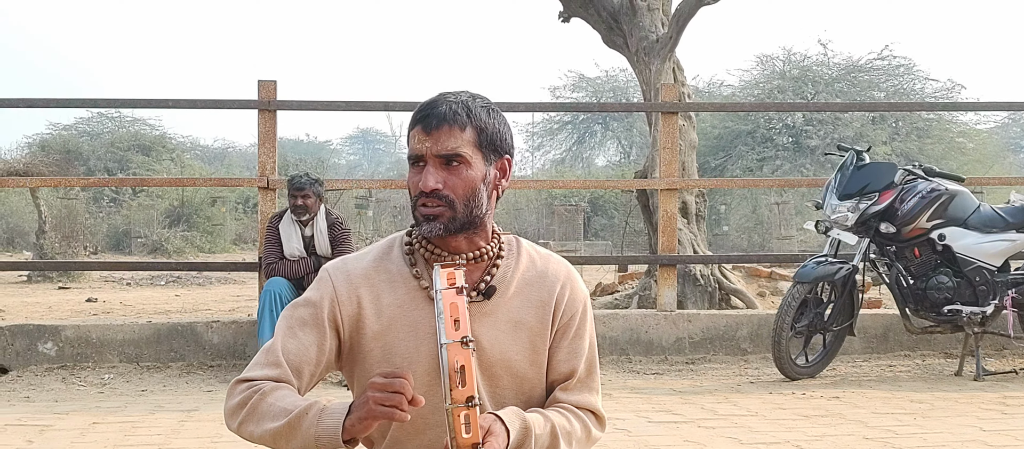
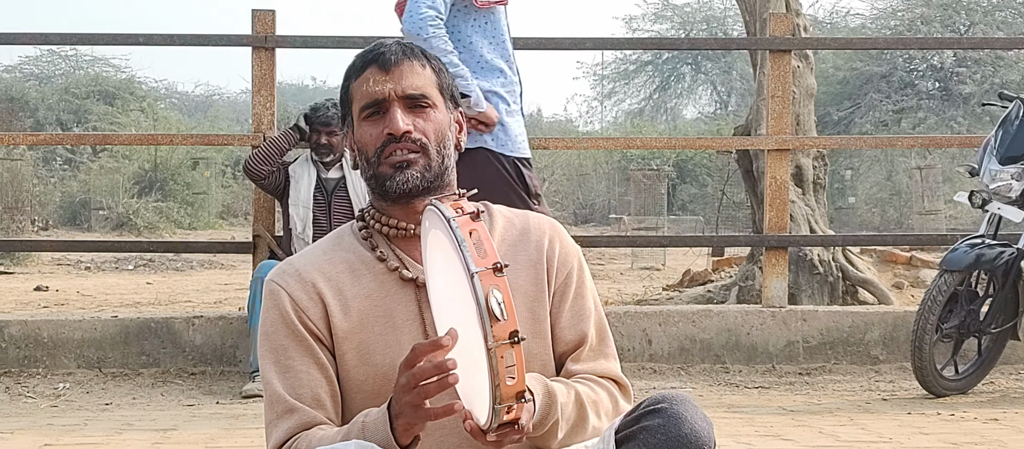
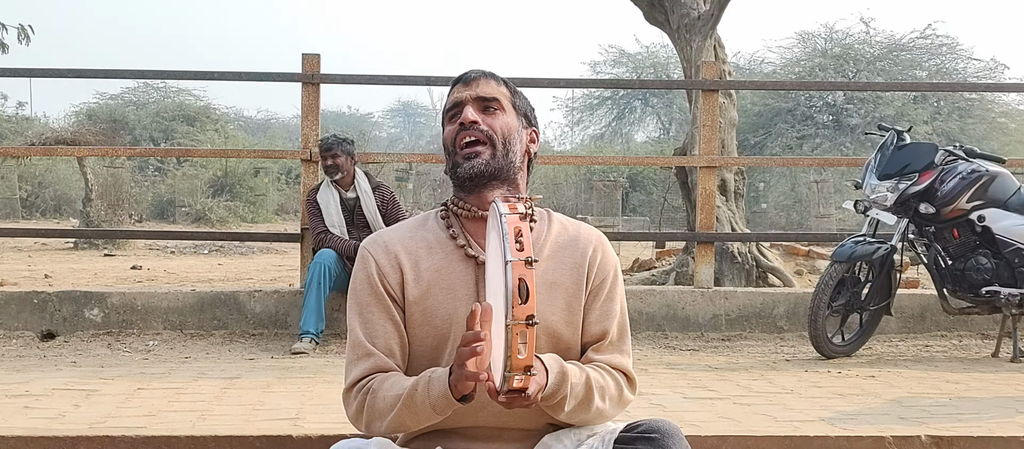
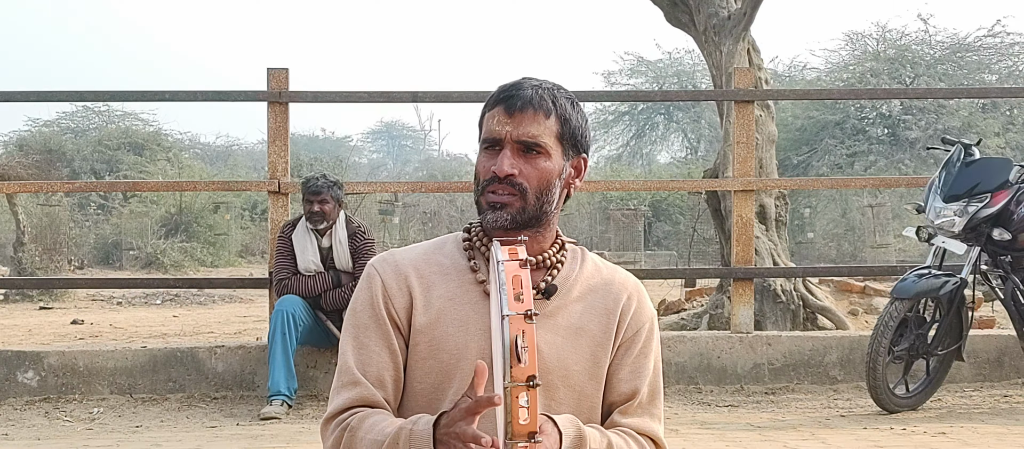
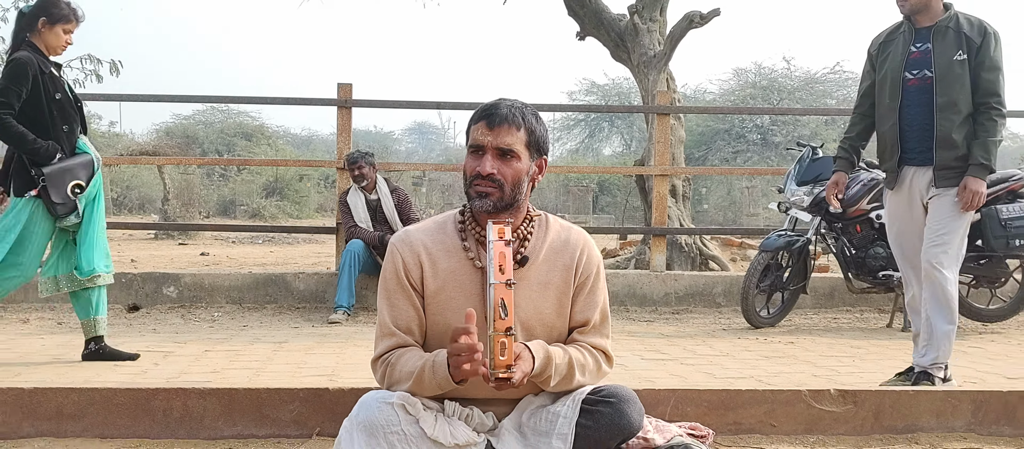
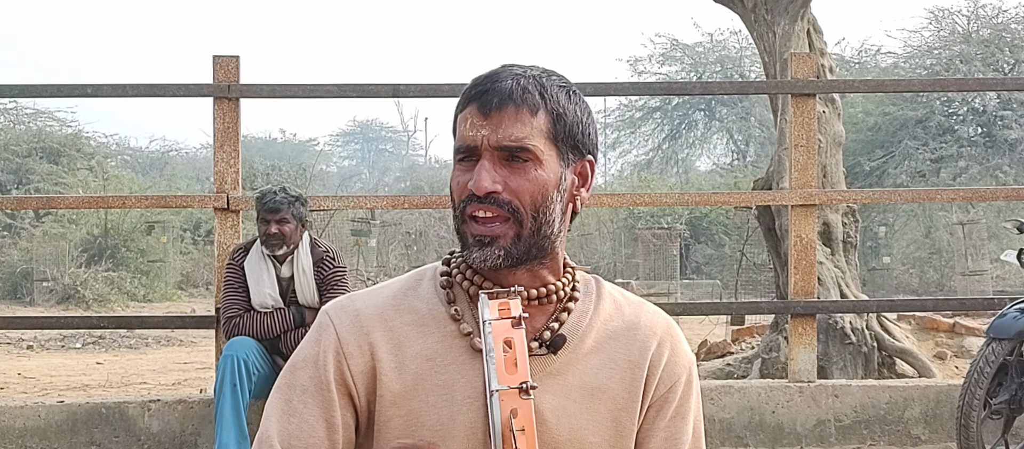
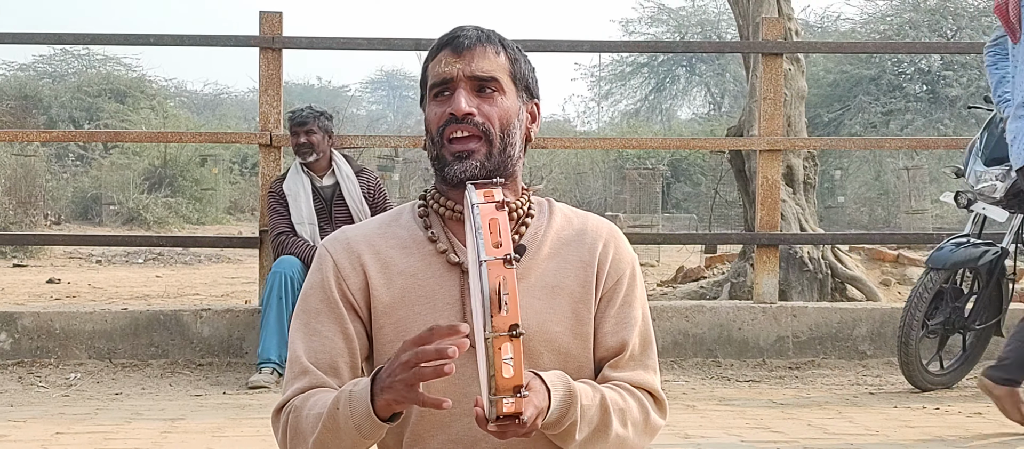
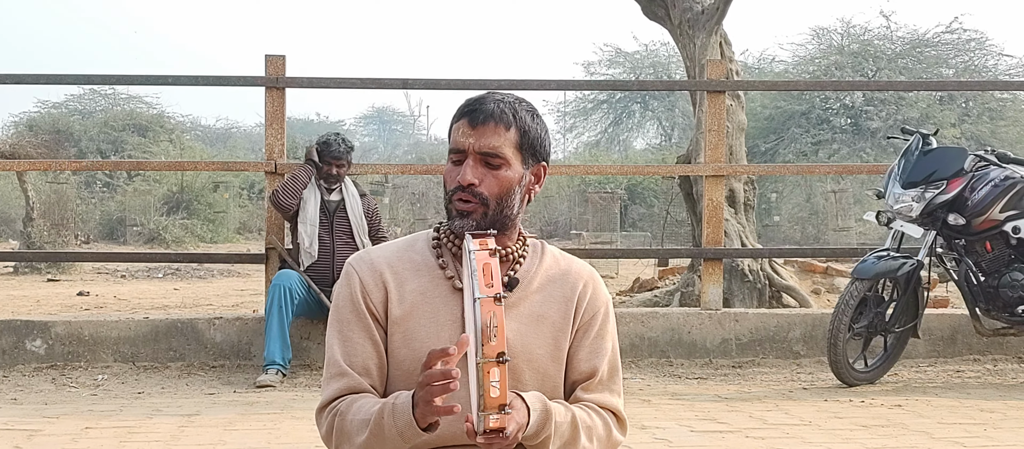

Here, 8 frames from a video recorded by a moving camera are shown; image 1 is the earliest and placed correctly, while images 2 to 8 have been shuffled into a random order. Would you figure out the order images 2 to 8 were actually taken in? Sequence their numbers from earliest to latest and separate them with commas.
6, 4, 8, 2, 7, 3, 5
